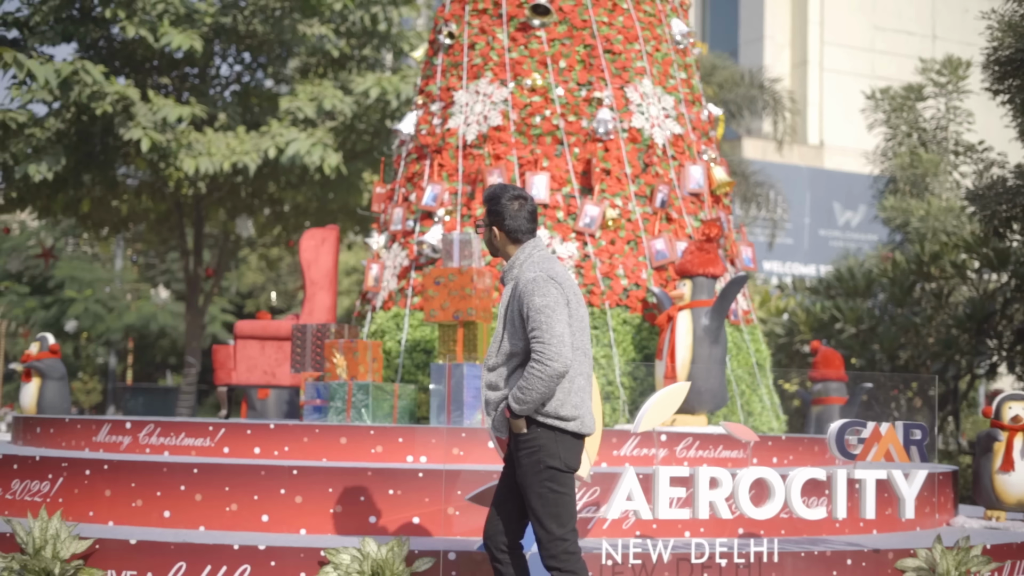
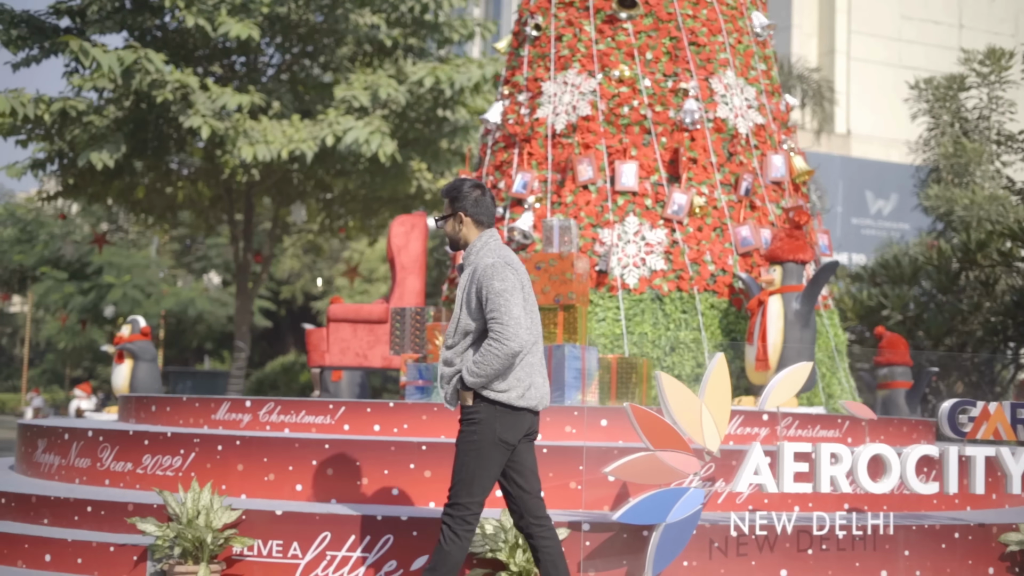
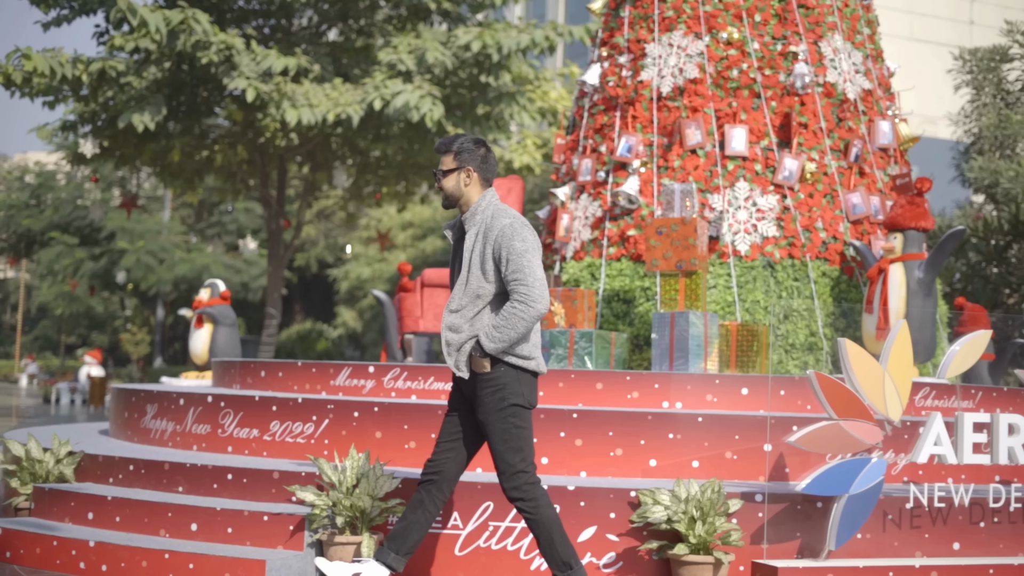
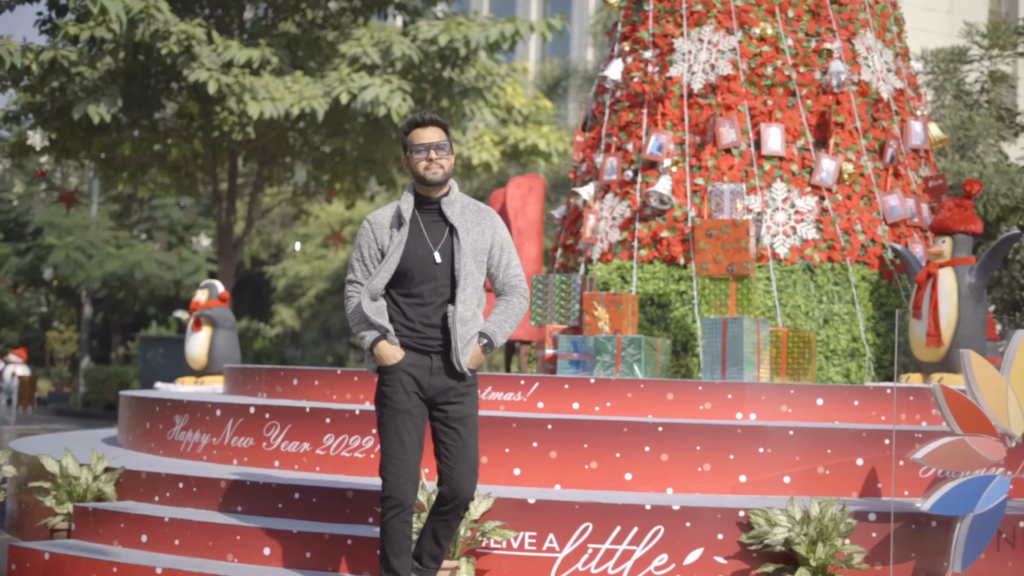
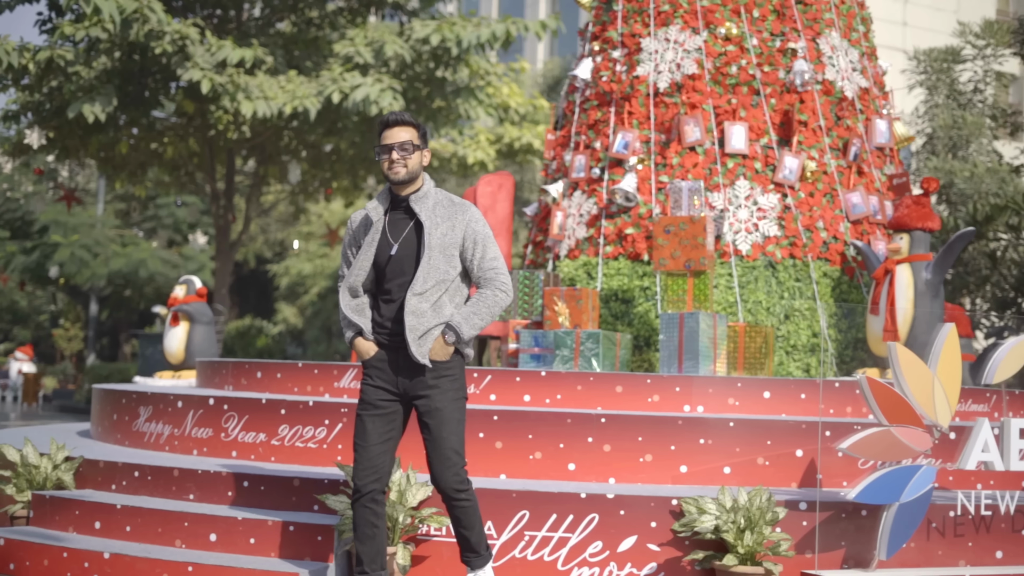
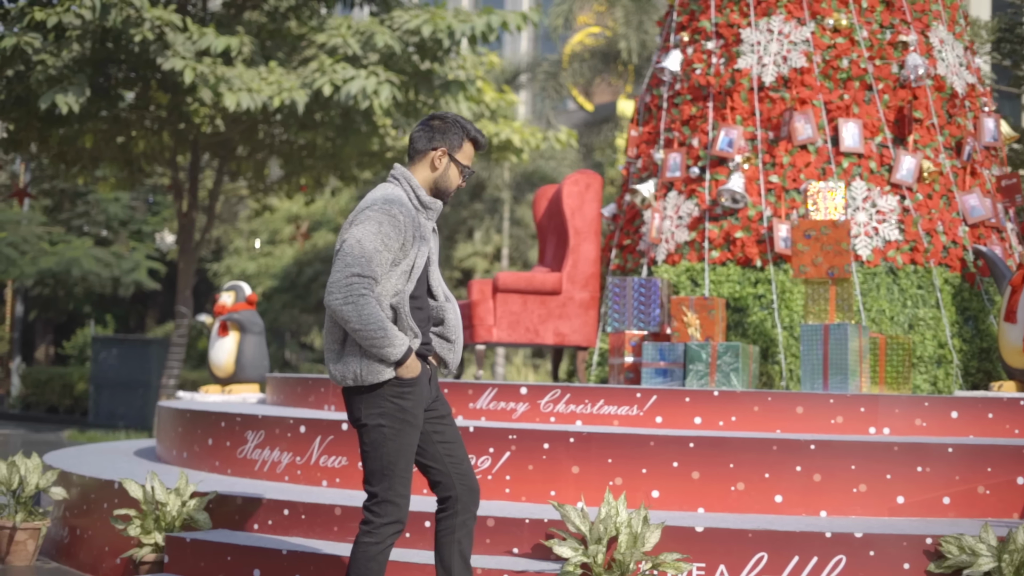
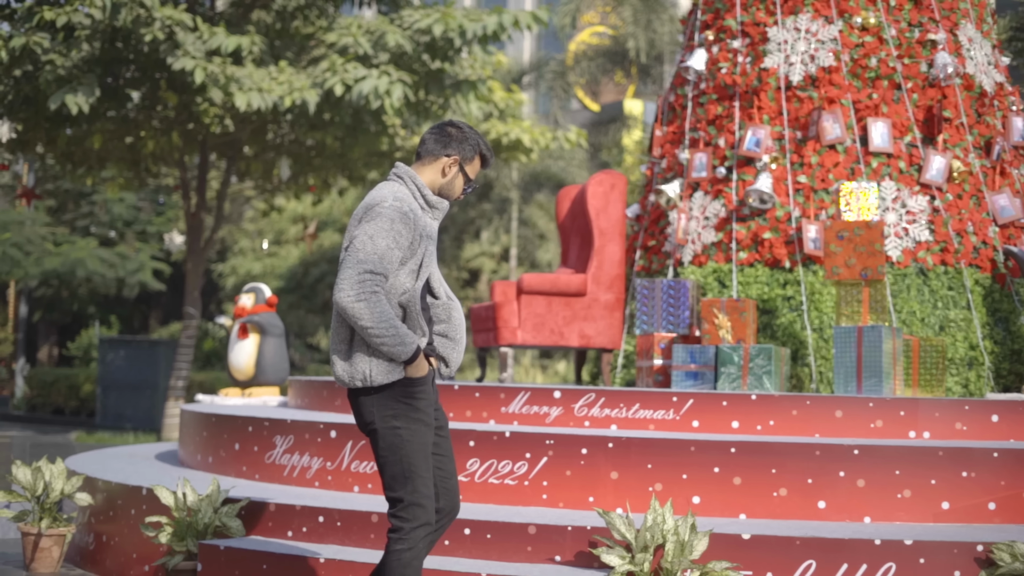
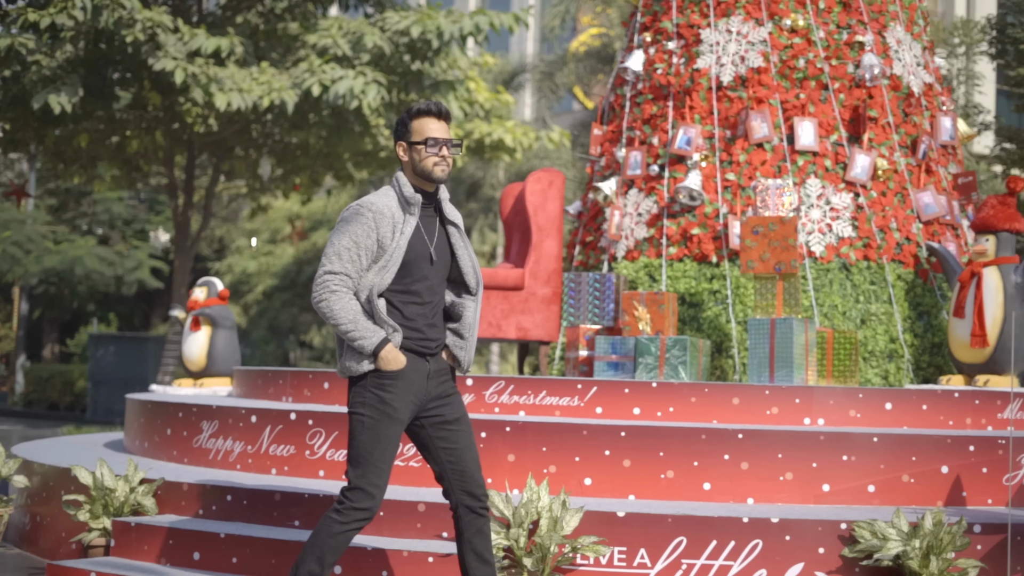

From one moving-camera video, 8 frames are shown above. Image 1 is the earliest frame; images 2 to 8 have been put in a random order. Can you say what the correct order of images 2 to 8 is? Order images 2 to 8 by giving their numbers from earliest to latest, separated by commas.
2, 3, 5, 4, 8, 6, 7
